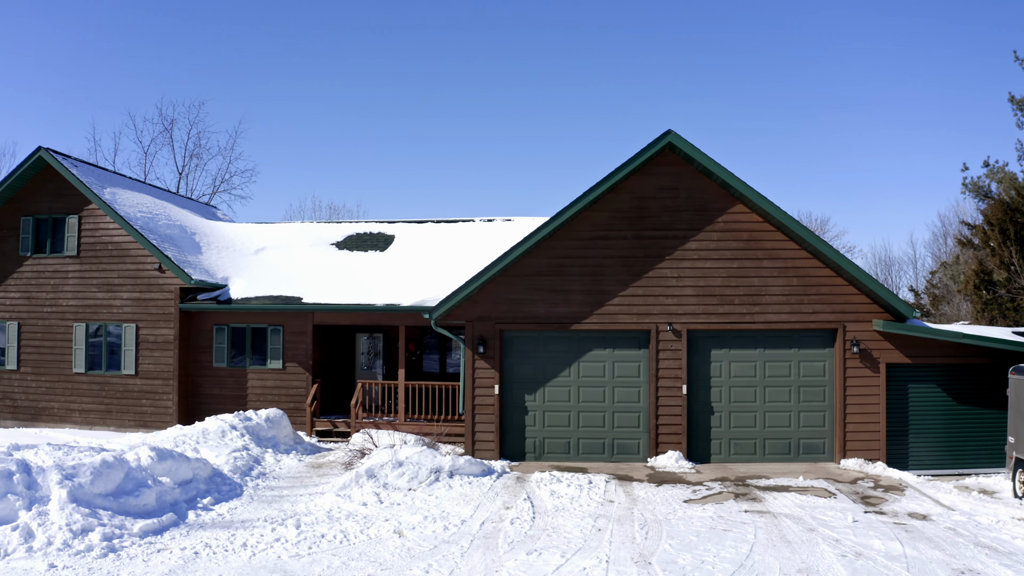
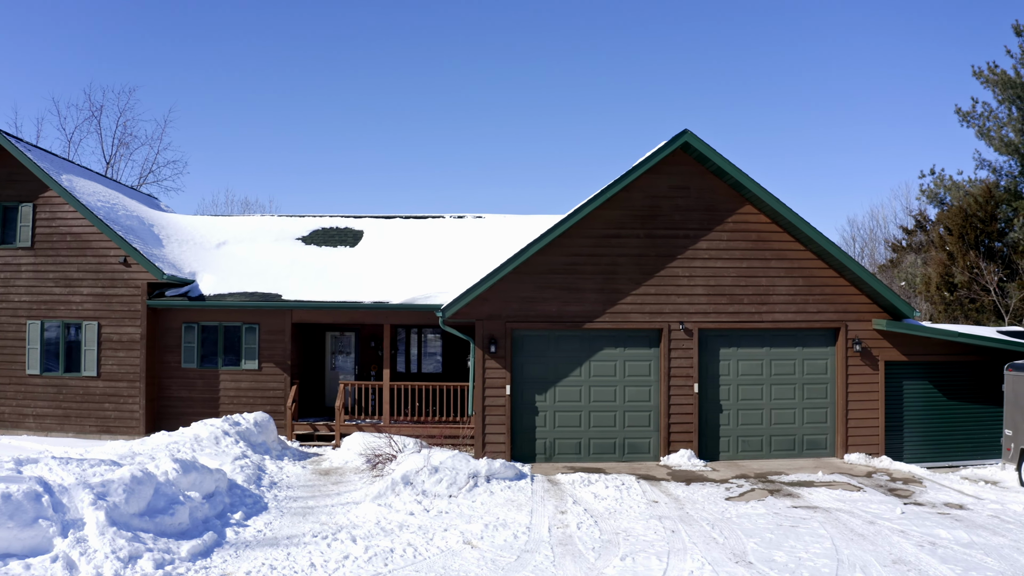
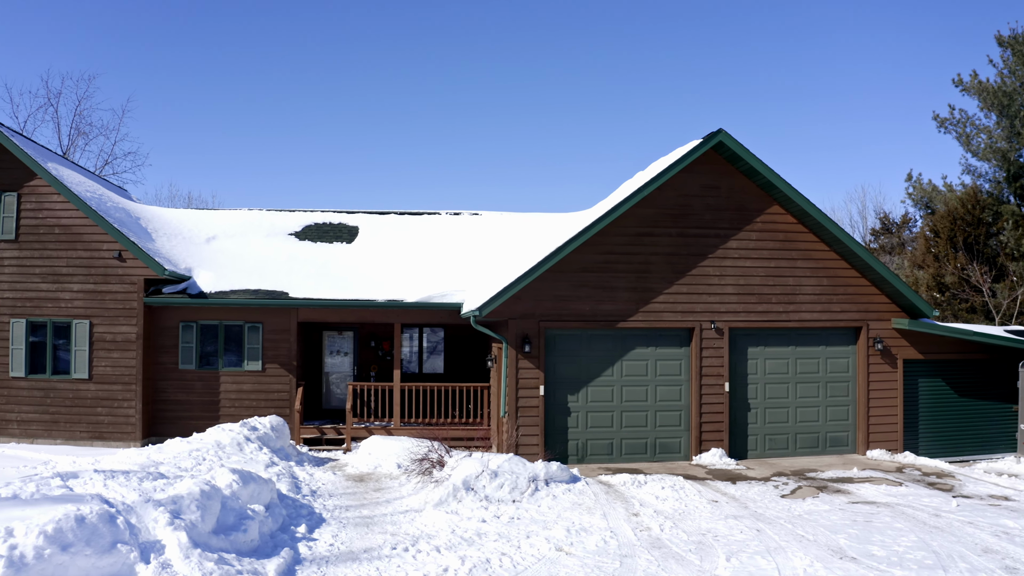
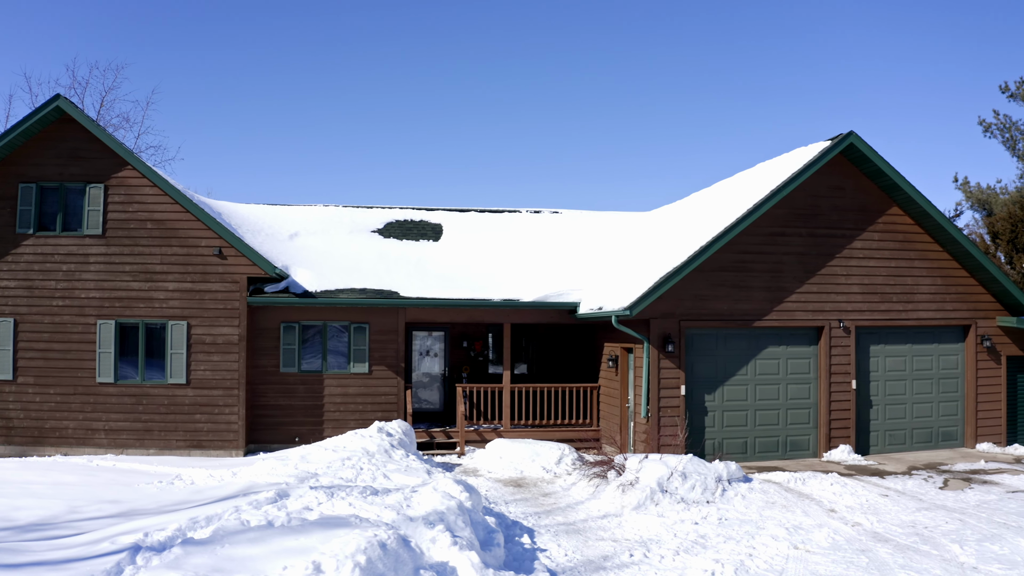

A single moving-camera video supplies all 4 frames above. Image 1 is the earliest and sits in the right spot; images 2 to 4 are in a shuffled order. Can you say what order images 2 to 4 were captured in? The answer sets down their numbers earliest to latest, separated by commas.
2, 3, 4
